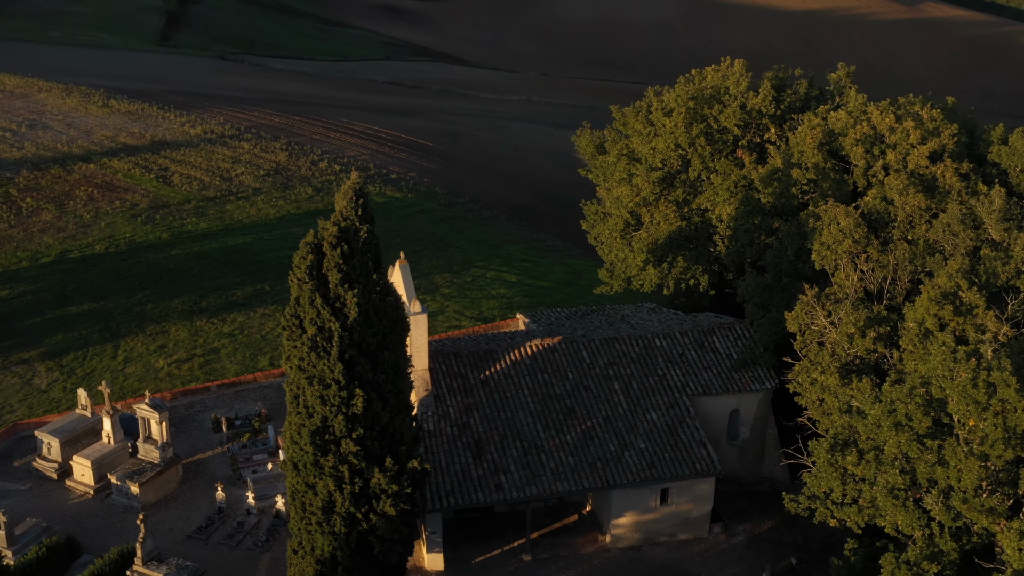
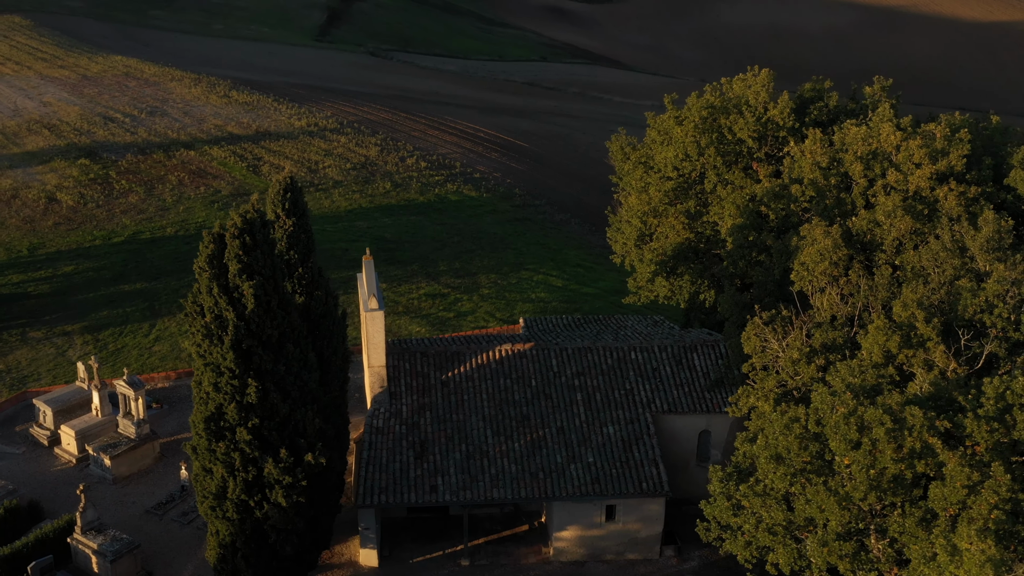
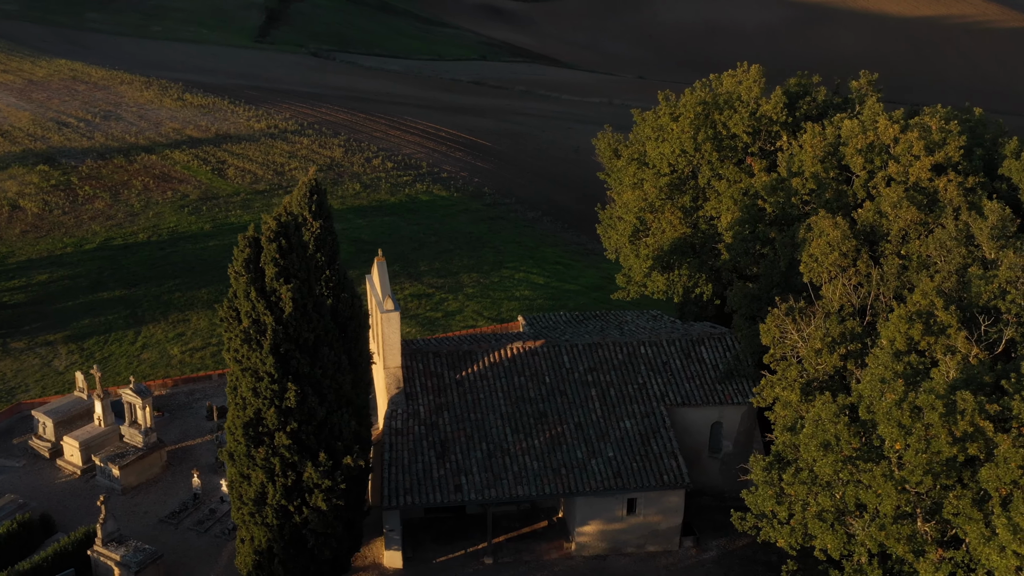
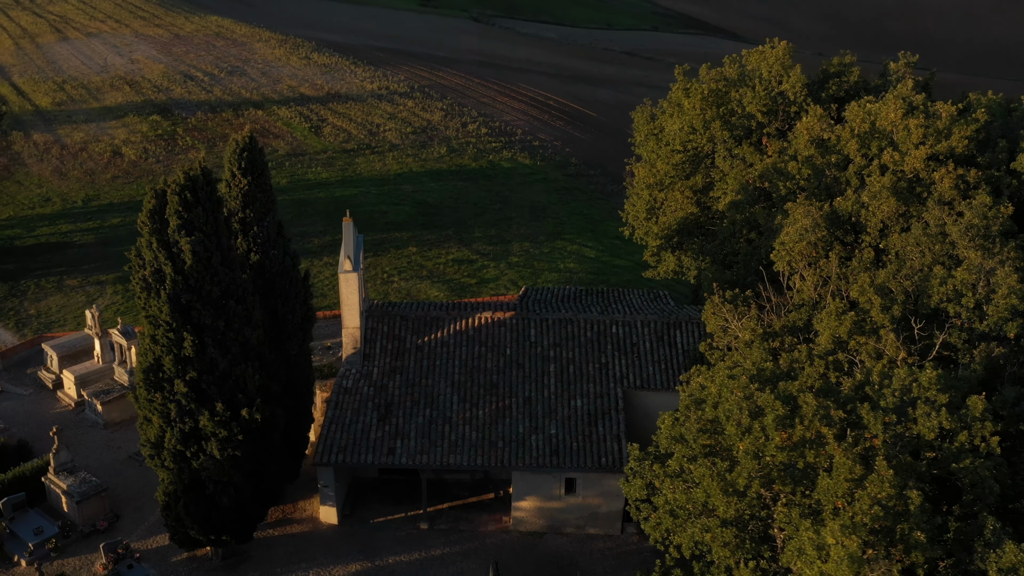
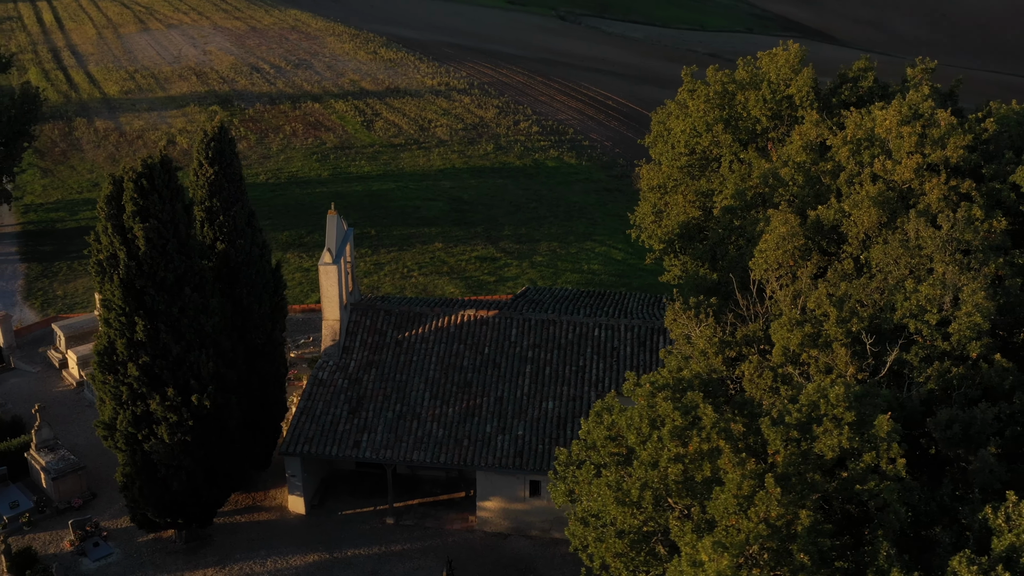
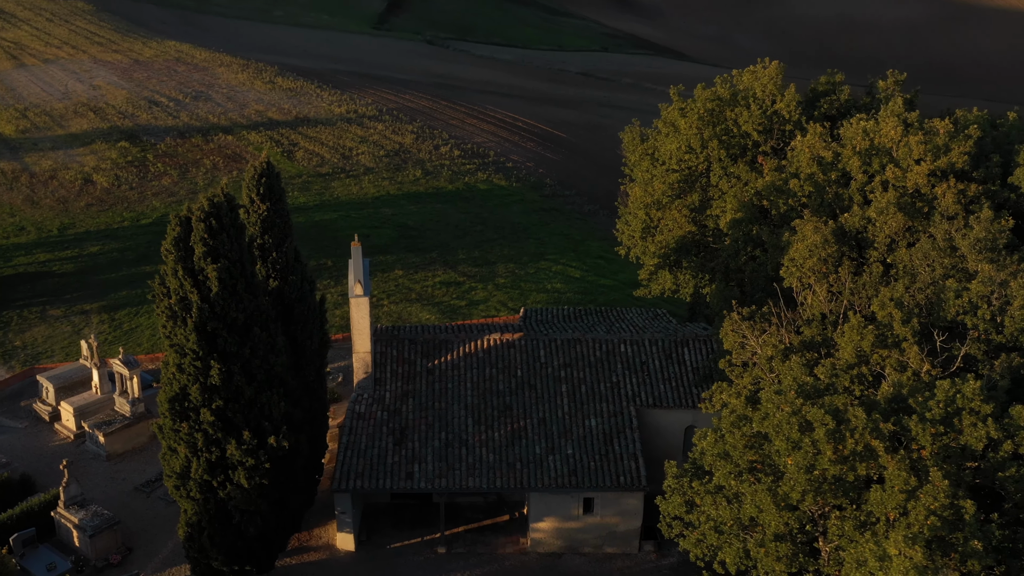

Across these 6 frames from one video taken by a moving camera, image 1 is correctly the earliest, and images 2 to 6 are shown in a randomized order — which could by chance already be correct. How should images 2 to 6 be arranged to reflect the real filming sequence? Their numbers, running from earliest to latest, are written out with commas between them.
3, 2, 6, 4, 5
